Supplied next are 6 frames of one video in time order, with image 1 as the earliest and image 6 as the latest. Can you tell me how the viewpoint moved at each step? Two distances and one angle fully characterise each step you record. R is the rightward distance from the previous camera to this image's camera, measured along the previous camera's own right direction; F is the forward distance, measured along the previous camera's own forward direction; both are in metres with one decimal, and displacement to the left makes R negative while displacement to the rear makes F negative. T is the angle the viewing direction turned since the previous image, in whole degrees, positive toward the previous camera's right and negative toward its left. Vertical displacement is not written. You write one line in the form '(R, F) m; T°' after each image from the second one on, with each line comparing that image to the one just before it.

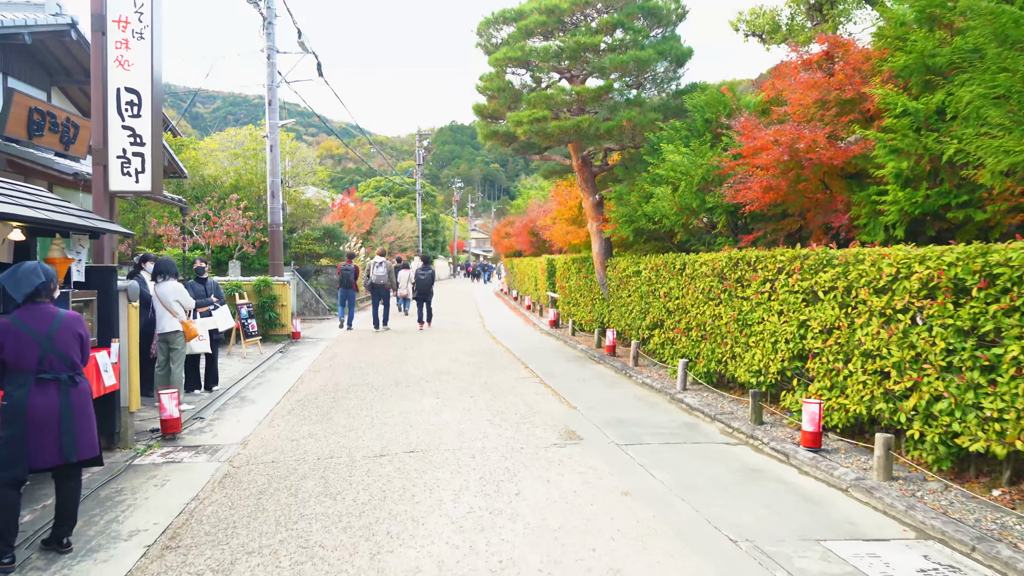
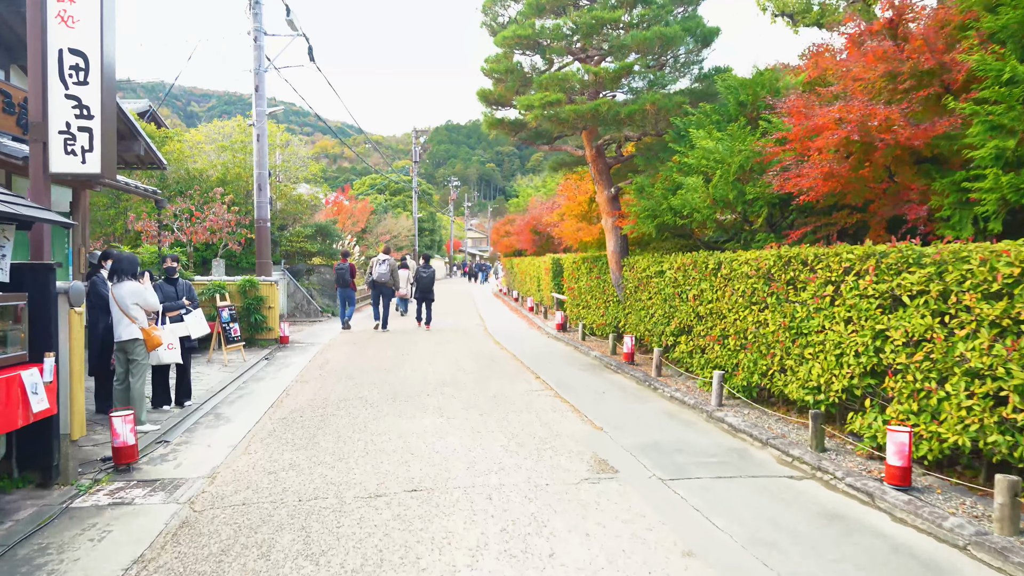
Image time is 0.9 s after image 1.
(-0.2, +1.0) m; 0°
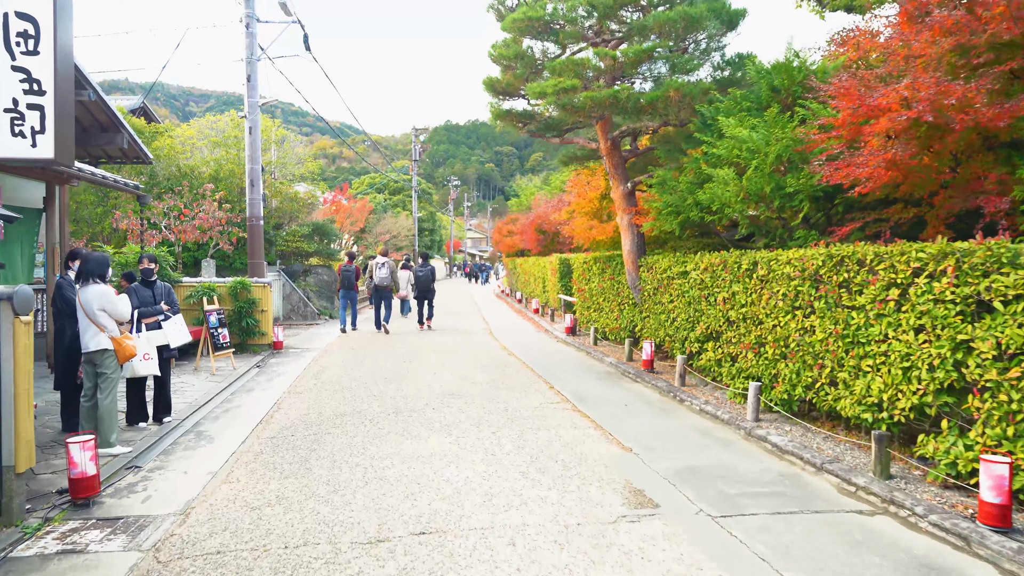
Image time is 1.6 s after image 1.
(-0.1, +0.7) m; 0°
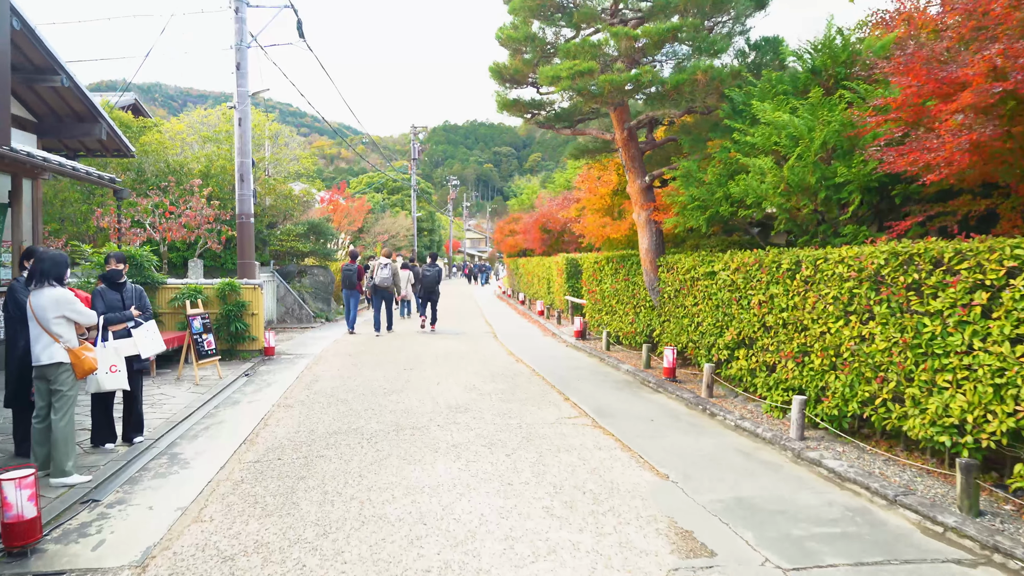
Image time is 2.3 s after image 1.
(-0.1, +0.8) m; 0°
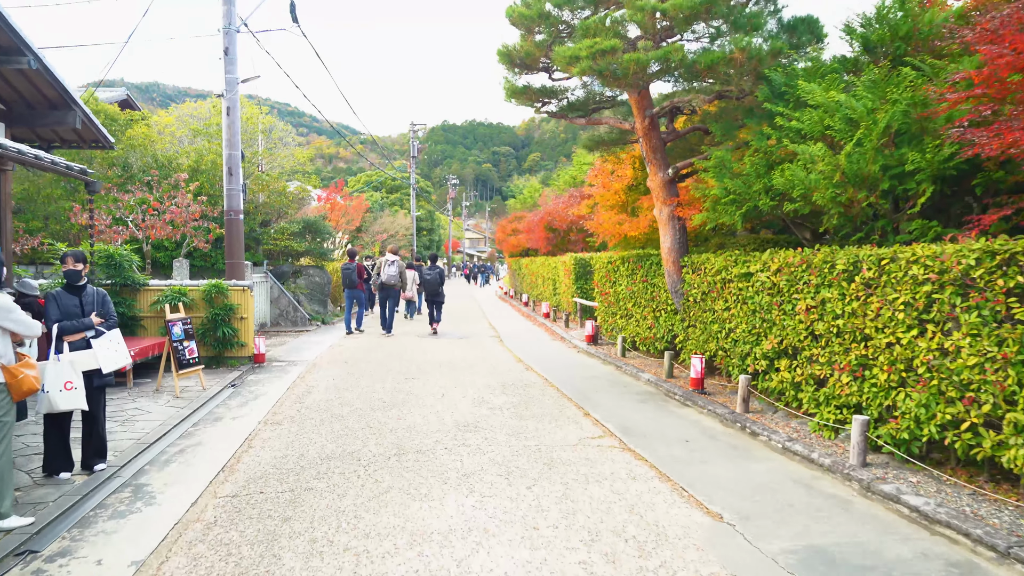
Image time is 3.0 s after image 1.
(-0.2, +0.8) m; 0°
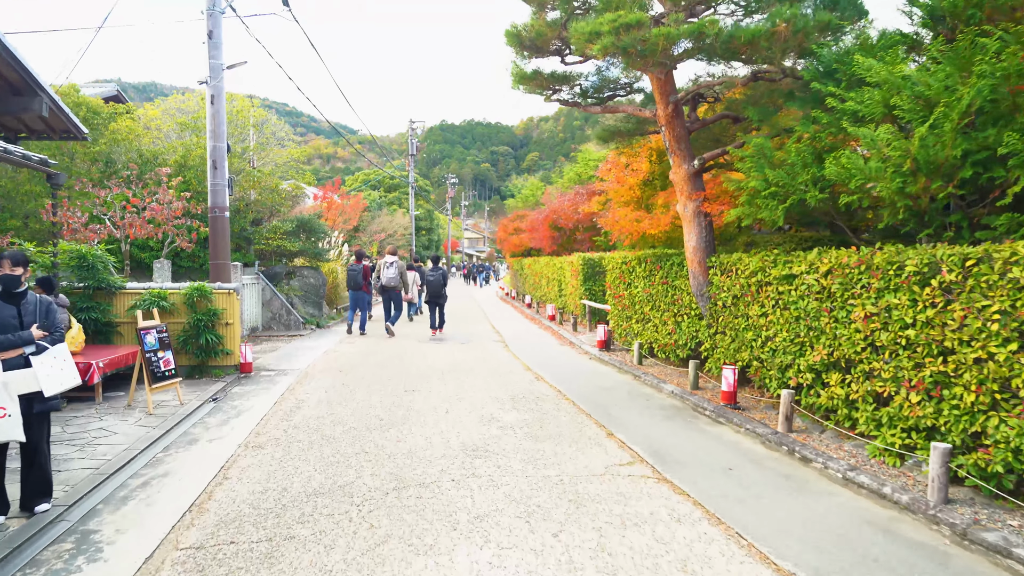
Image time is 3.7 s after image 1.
(-0.1, +0.8) m; 0°
